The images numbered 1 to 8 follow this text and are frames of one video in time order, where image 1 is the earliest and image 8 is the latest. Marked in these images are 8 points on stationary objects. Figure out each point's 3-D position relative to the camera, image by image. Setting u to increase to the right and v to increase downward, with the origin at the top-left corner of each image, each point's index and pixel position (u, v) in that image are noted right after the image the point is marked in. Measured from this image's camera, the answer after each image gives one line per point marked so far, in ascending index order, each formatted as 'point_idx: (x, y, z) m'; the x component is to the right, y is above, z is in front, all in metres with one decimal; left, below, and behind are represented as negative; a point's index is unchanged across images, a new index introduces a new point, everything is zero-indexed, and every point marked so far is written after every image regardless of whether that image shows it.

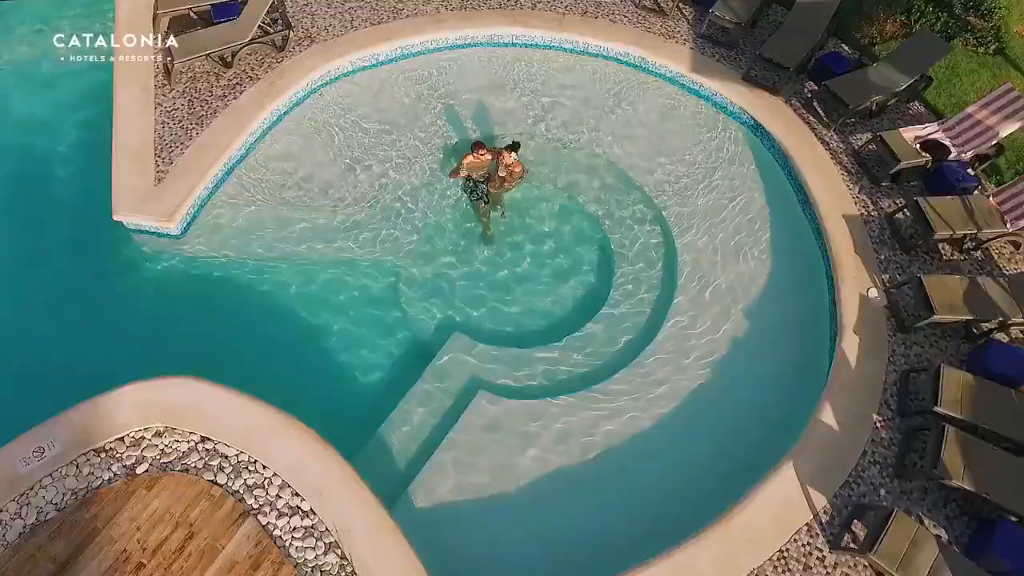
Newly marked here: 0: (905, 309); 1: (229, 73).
0: (+4.0, -0.2, +6.8) m
1: (-3.6, +2.8, +8.8) m
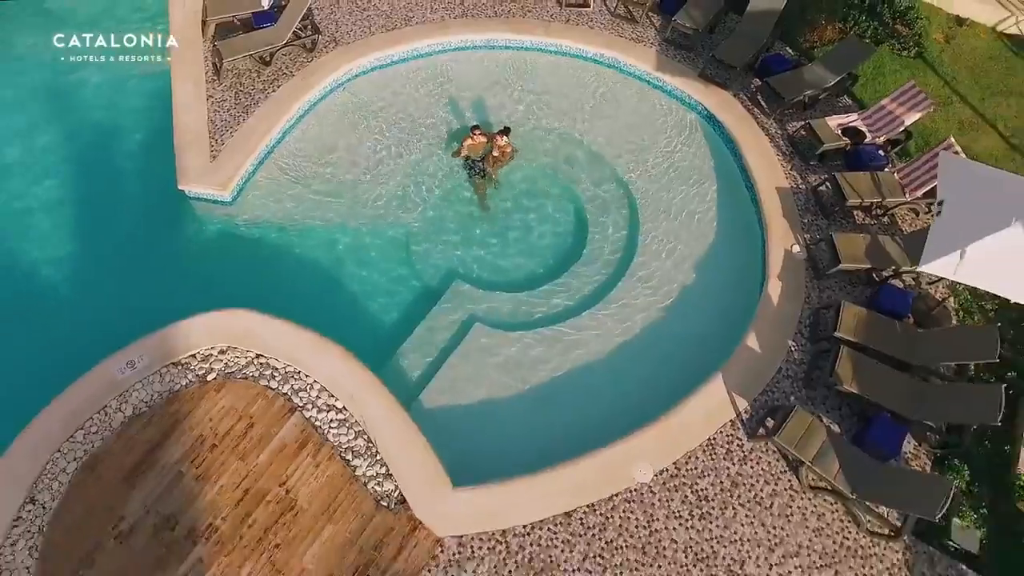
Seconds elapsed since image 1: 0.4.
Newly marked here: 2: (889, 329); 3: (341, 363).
0: (+3.8, +0.3, +8.4) m
1: (-3.7, +3.4, +10.4) m
2: (+4.2, -0.5, +7.5) m
3: (-1.9, -0.8, +7.6) m
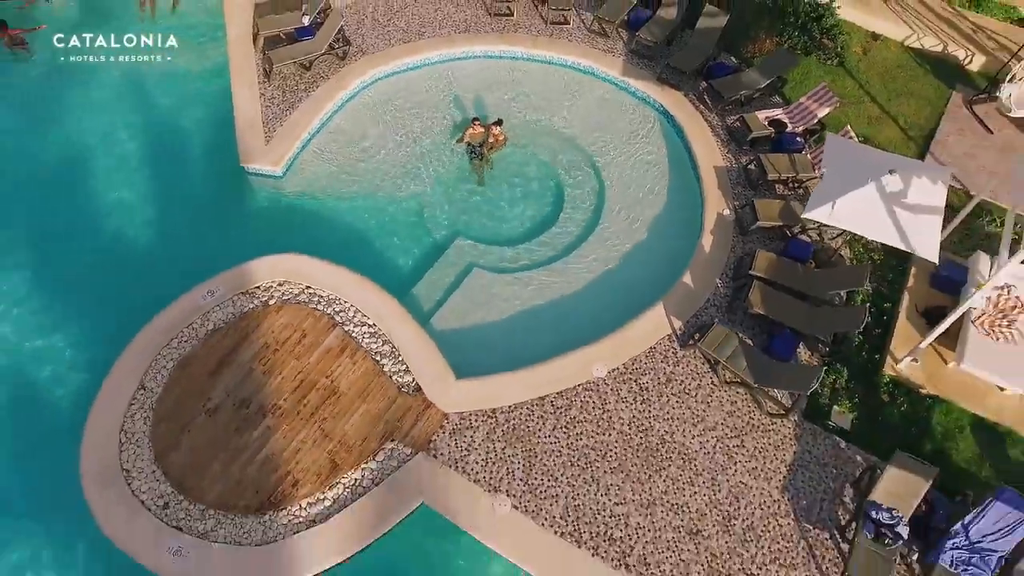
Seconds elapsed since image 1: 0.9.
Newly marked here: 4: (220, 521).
0: (+3.7, +1.1, +10.7) m
1: (-3.8, +4.1, +12.9) m
2: (+4.1, +0.2, +9.8) m
3: (-2.1, -0.1, +9.9) m
4: (-3.5, -2.8, +8.2) m
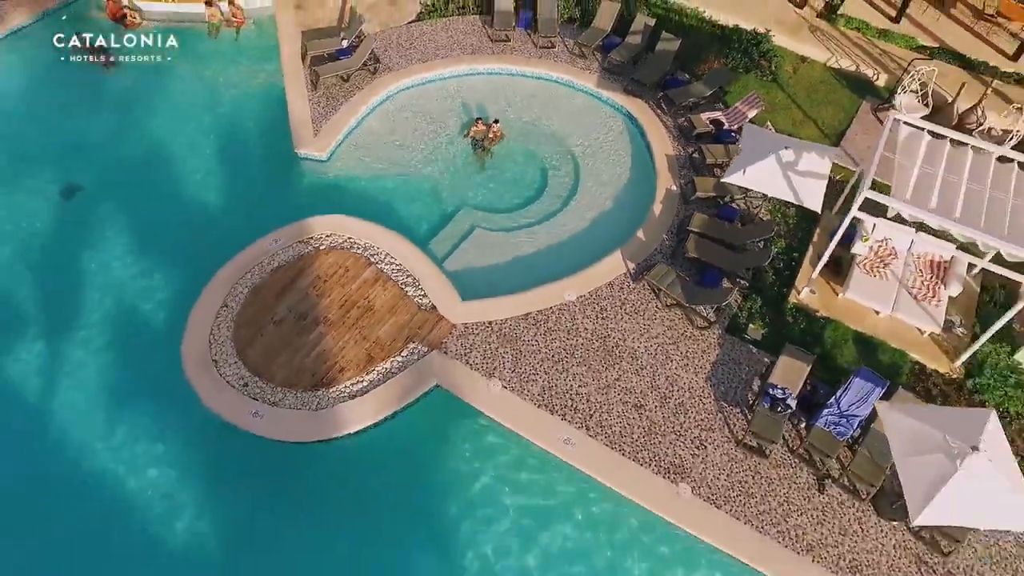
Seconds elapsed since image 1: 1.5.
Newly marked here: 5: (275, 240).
0: (+3.6, +1.9, +13.8) m
1: (-3.9, +4.8, +16.1) m
2: (+4.0, +1.1, +12.8) m
3: (-2.2, +0.9, +12.9) m
4: (-3.7, -1.7, +11.1) m
5: (-4.5, +0.9, +12.9) m
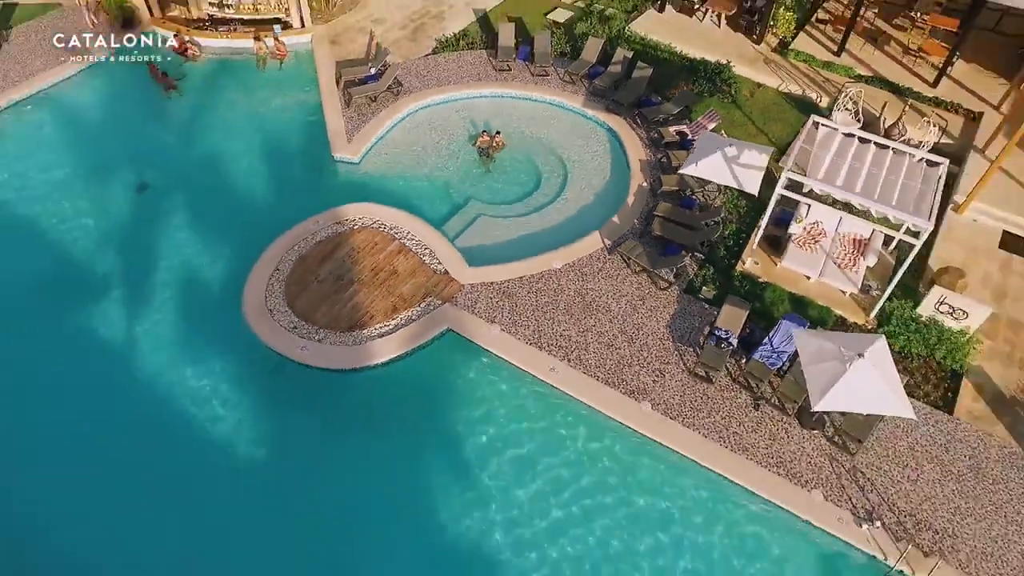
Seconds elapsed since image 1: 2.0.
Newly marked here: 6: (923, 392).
0: (+3.6, +2.4, +16.7) m
1: (-3.9, +5.2, +19.3) m
2: (+3.9, +1.8, +15.6) m
3: (-2.2, +1.5, +15.8) m
4: (-3.8, -1.0, +13.8) m
5: (-4.5, +1.5, +15.8) m
6: (+7.9, -2.0, +12.8) m
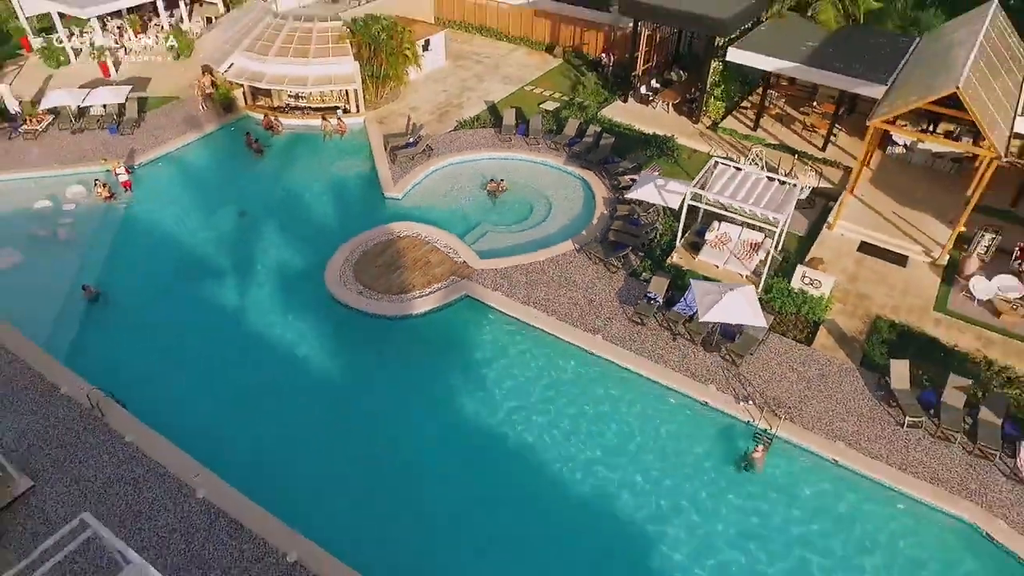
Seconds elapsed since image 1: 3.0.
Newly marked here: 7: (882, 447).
0: (+3.5, +2.6, +23.3) m
1: (-3.9, +4.9, +26.4) m
2: (+3.9, +2.0, +22.2) m
3: (-2.3, +1.8, +22.4) m
4: (-3.8, -0.3, +20.0) m
5: (-4.6, +1.8, +22.4) m
6: (+7.8, -1.2, +18.8) m
7: (+8.6, -3.7, +15.6) m
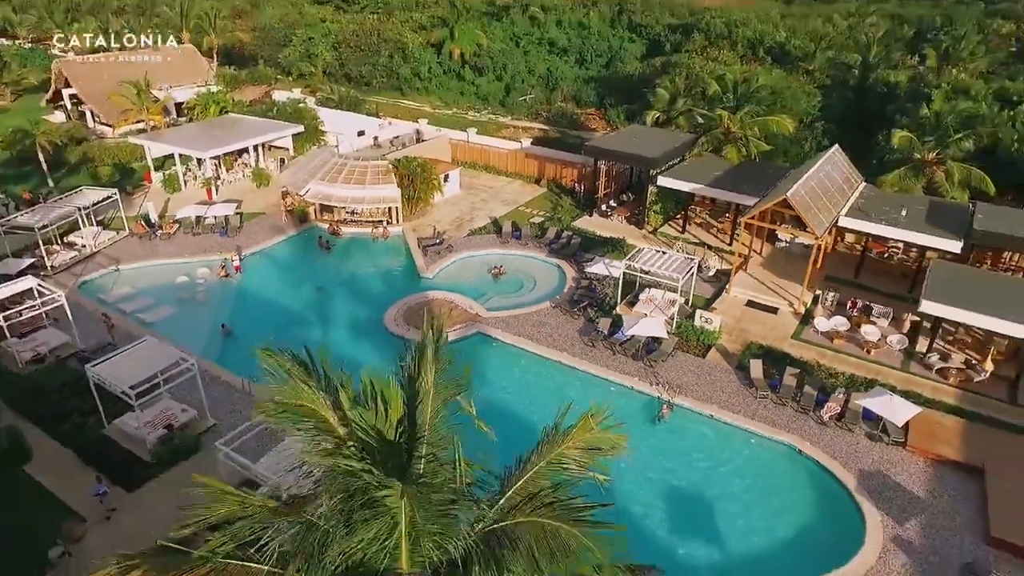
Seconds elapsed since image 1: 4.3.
0: (+3.4, +0.2, +33.6) m
1: (-4.1, +1.9, +37.1) m
2: (+3.7, -0.1, +32.3) m
3: (-2.4, -0.4, +32.5) m
4: (-4.0, -2.0, +29.8) m
5: (-4.8, -0.4, +32.5) m
6: (+7.7, -2.6, +28.4) m
7: (+8.5, -4.4, +24.8) m
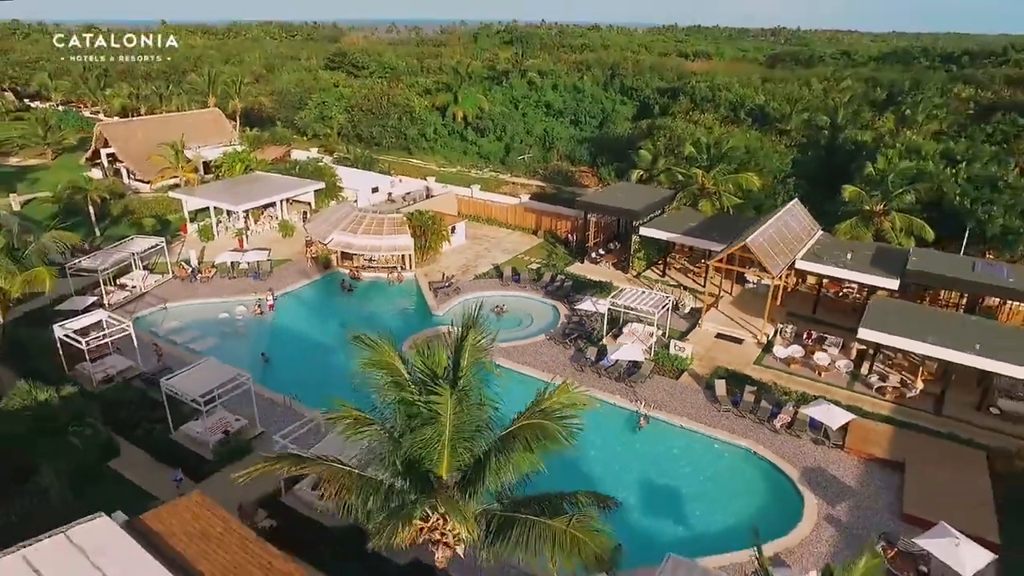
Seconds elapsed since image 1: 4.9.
0: (+3.4, -1.8, +38.3) m
1: (-4.1, -0.4, +41.9) m
2: (+3.7, -2.0, +37.0) m
3: (-2.4, -2.3, +37.1) m
4: (-4.0, -3.7, +34.3) m
5: (-4.8, -2.3, +37.1) m
6: (+7.7, -4.2, +32.9) m
7: (+8.5, -5.7, +29.2) m
